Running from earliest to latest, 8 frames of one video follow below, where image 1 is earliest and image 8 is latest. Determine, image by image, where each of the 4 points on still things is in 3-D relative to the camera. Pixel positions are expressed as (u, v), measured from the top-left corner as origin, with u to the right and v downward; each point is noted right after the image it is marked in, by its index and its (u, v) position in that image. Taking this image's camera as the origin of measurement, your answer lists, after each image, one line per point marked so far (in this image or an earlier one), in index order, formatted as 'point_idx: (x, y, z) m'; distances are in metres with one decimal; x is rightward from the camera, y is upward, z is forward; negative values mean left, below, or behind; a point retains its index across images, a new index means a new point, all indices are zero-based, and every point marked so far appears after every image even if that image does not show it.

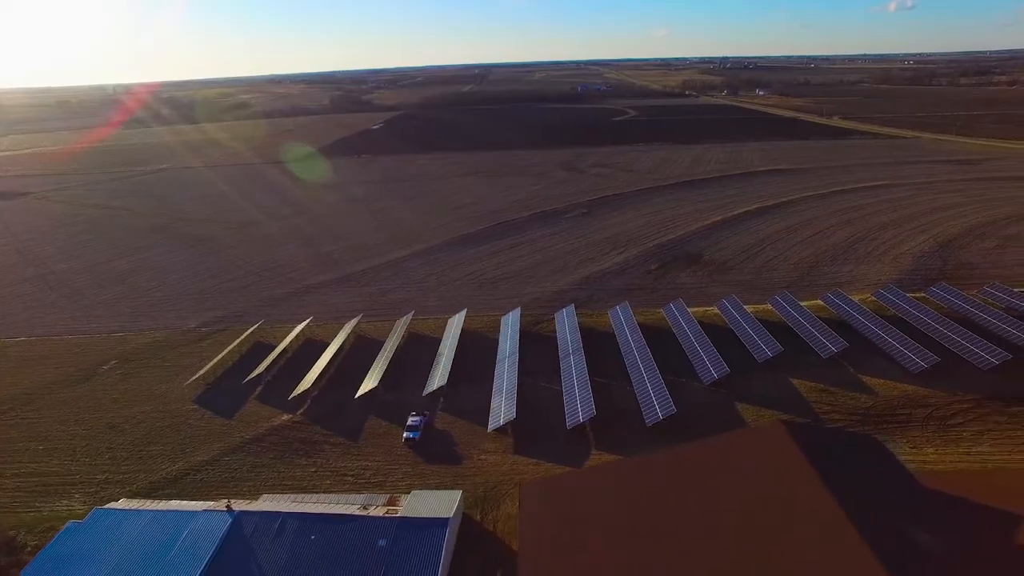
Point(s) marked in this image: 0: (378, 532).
0: (-4.4, -7.8, +17.2) m
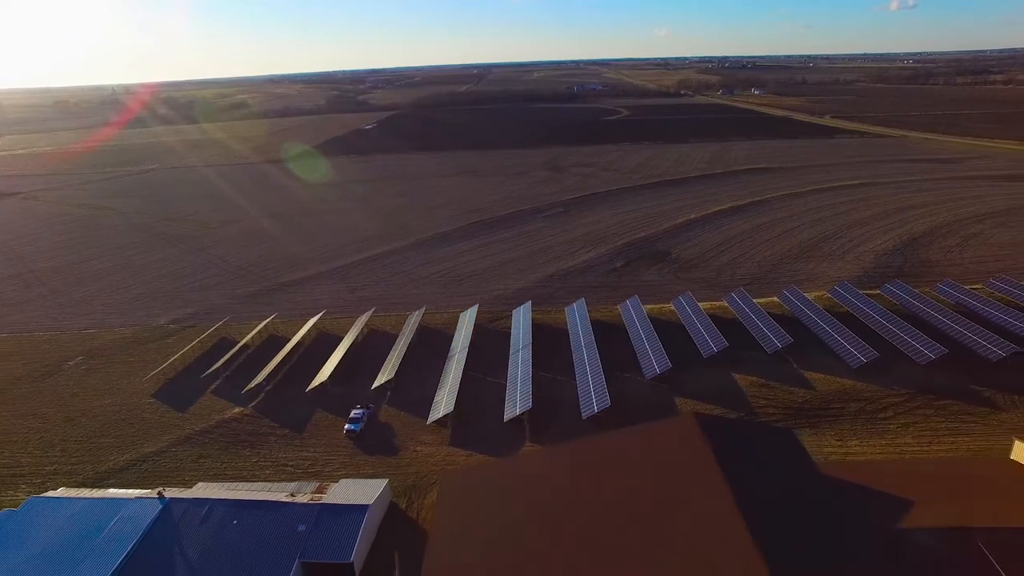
0: (-7.1, -7.6, +17.8) m
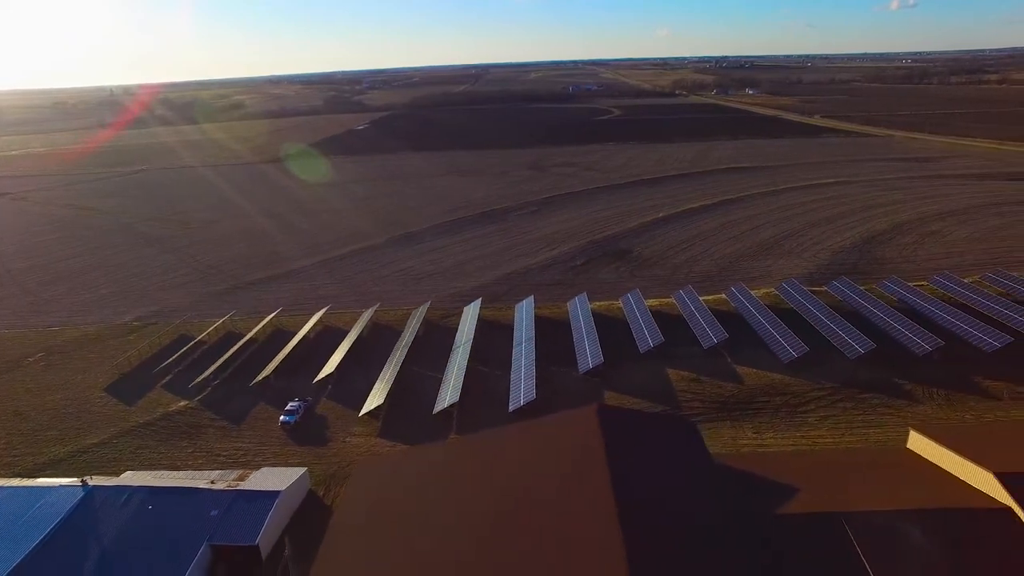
0: (-10.3, -7.4, +18.5) m
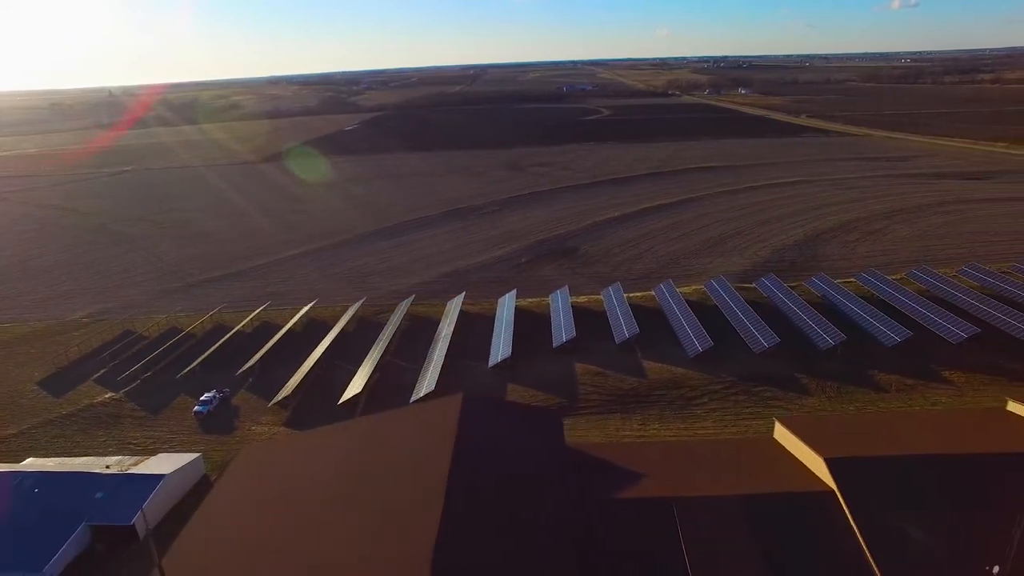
0: (-14.9, -7.2, +19.3) m
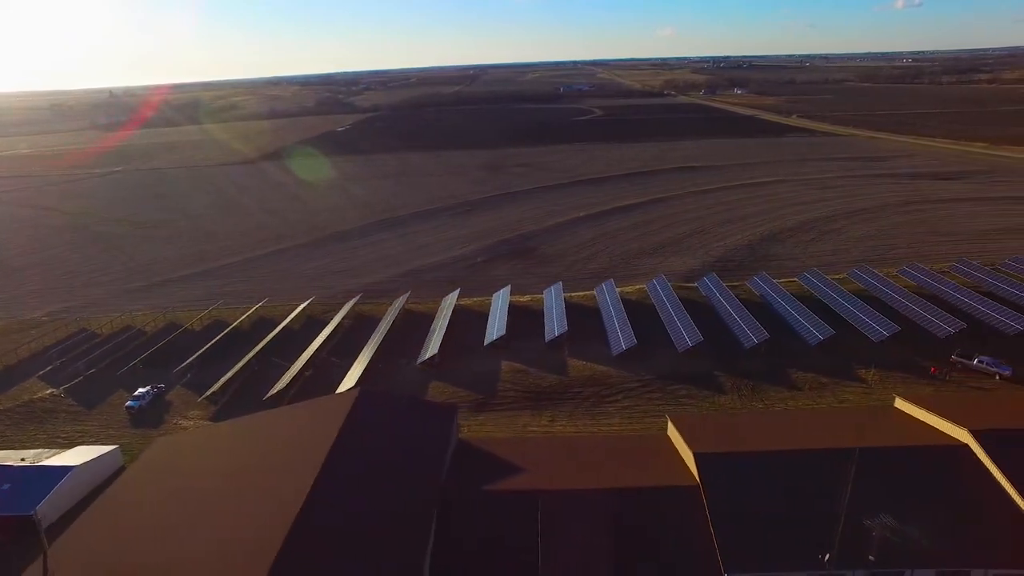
0: (-18.7, -7.1, +19.9) m
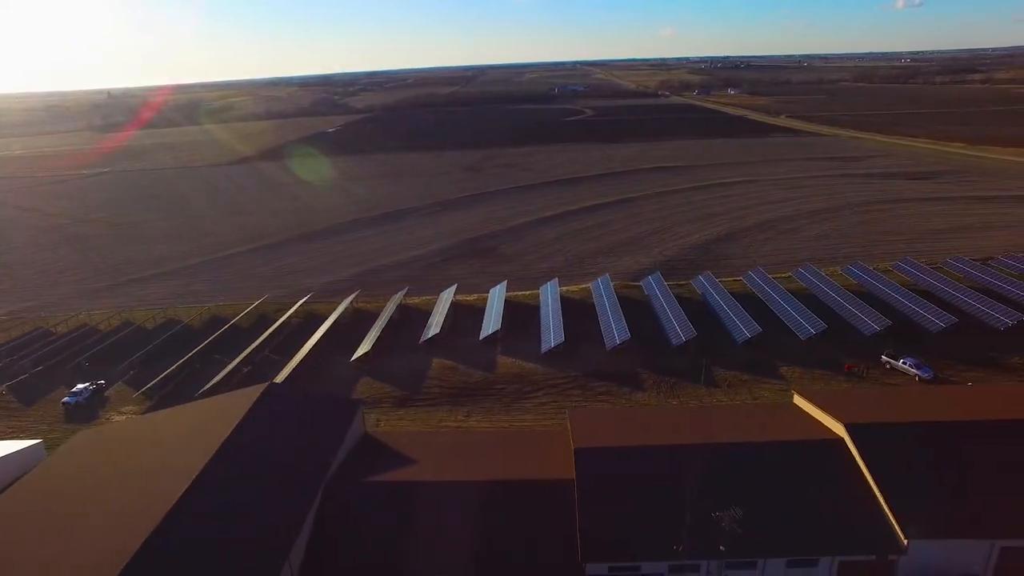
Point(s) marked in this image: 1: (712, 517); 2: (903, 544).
0: (-22.4, -7.0, +20.5) m
1: (+5.7, -6.6, +15.3) m
2: (+10.5, -6.9, +14.6) m
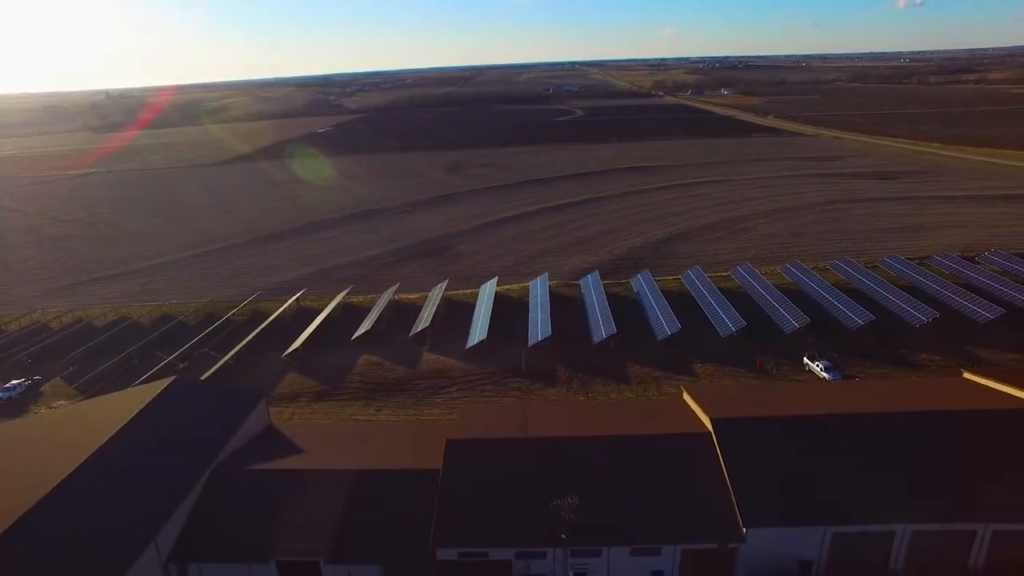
0: (-26.4, -6.9, +21.2) m
1: (+1.6, -6.5, +15.9) m
2: (+6.4, -6.8, +15.1) m
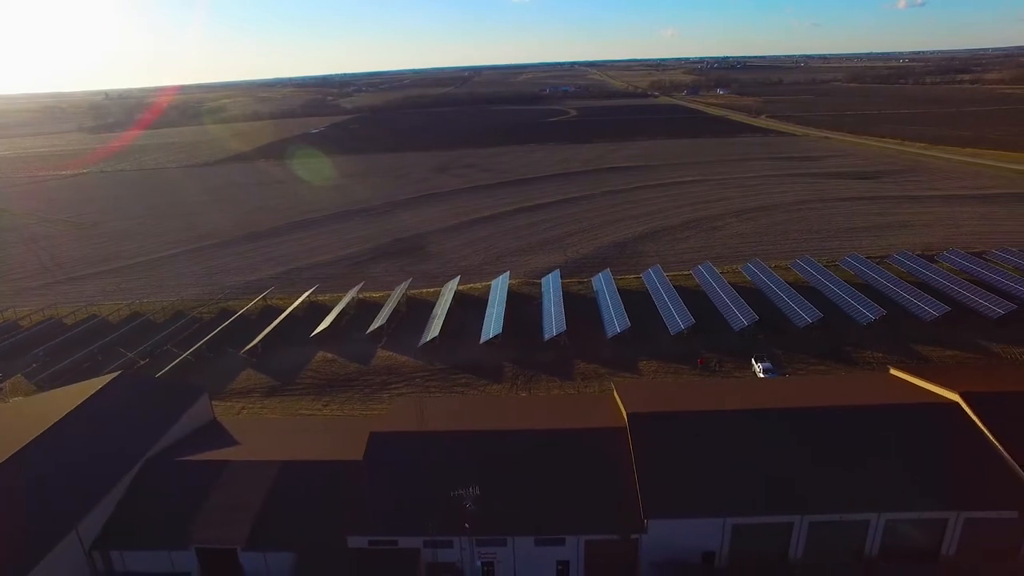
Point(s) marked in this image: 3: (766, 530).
0: (-29.0, -6.8, +21.7) m
1: (-1.0, -6.4, +16.4) m
2: (+3.8, -6.7, +15.5) m
3: (+7.6, -7.1, +15.8) m
